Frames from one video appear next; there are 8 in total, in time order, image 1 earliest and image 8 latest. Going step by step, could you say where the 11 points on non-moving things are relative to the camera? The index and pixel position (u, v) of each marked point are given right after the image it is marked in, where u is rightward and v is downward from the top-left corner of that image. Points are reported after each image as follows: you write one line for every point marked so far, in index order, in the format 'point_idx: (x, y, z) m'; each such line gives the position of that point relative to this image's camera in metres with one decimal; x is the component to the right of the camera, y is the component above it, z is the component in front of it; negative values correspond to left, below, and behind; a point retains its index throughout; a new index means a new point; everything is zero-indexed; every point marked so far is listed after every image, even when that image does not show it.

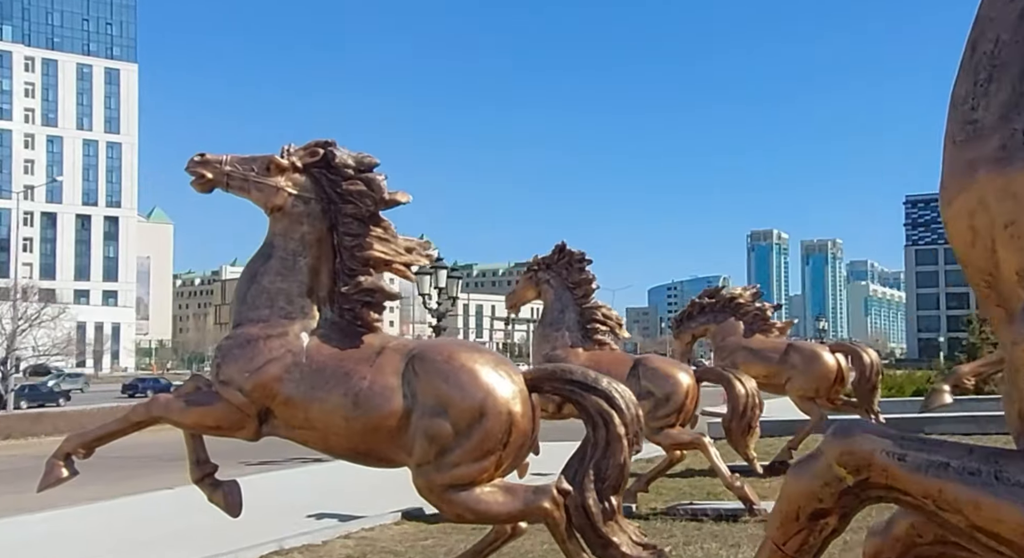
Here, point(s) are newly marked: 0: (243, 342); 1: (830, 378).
0: (-1.3, -0.3, +4.8) m
1: (+3.0, -0.9, +9.9) m
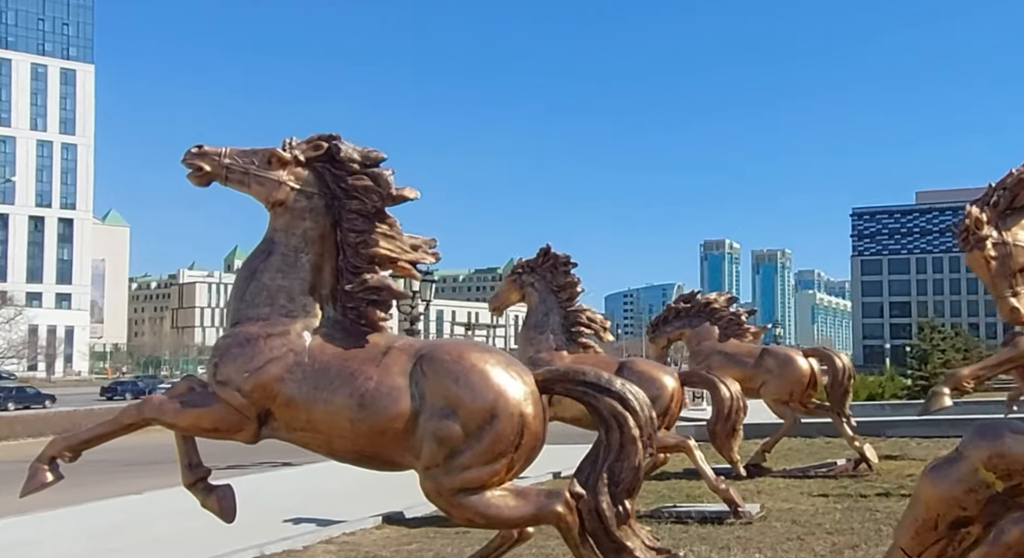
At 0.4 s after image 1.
0: (-1.2, -0.3, +4.7) m
1: (+2.8, -0.9, +9.9) m
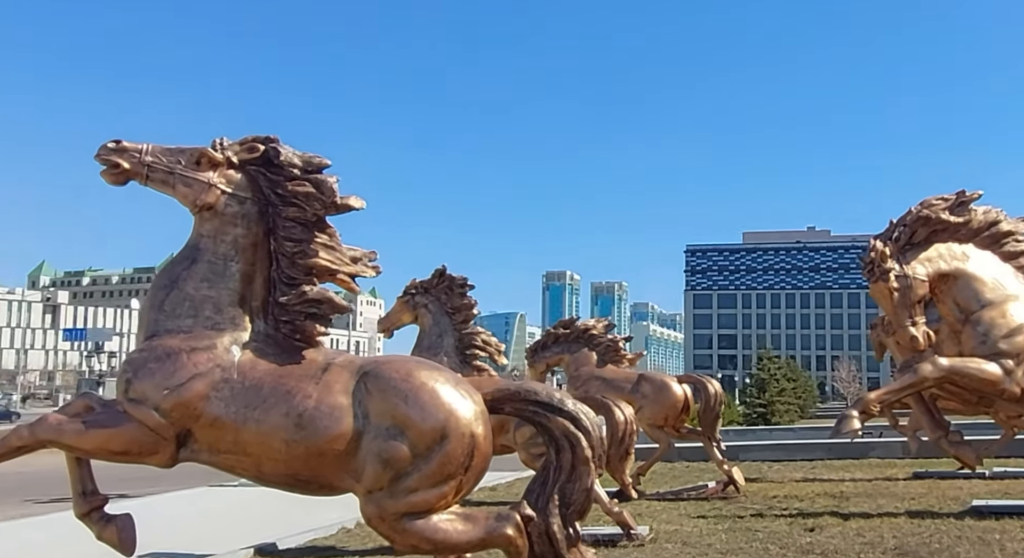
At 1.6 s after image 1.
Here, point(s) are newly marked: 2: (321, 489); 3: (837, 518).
0: (-1.4, -0.3, +4.3) m
1: (+1.6, -1.2, +10.1) m
2: (-0.8, -0.9, +4.3) m
3: (+2.6, -1.9, +8.3) m
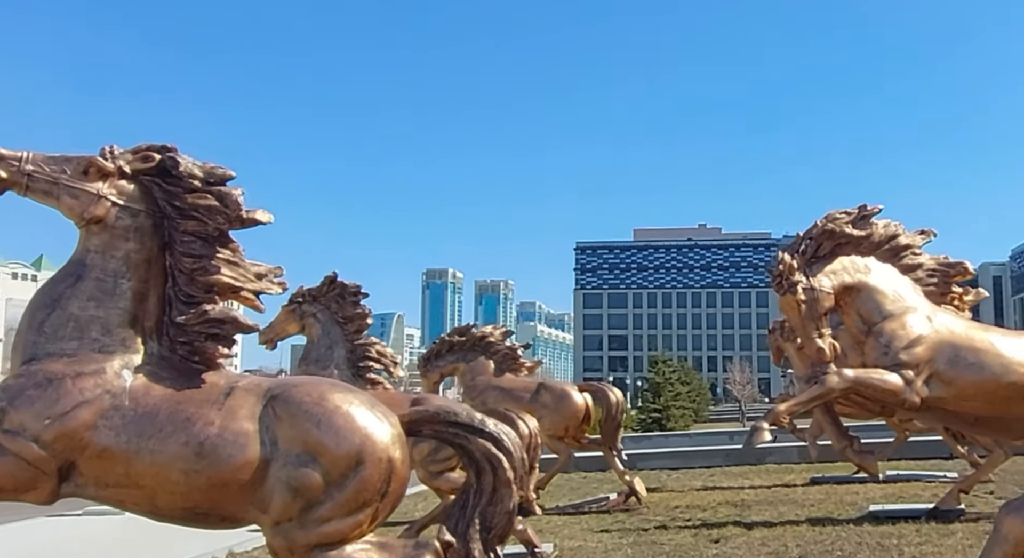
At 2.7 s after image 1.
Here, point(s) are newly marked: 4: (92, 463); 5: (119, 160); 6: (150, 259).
0: (-1.8, -0.4, +3.9) m
1: (+0.6, -1.3, +10.1) m
2: (-1.1, -0.9, +4.0) m
3: (+1.8, -2.0, +8.3) m
4: (-1.6, -0.7, +3.9) m
5: (-1.5, +0.5, +4.1) m
6: (-1.4, +0.1, +4.1) m
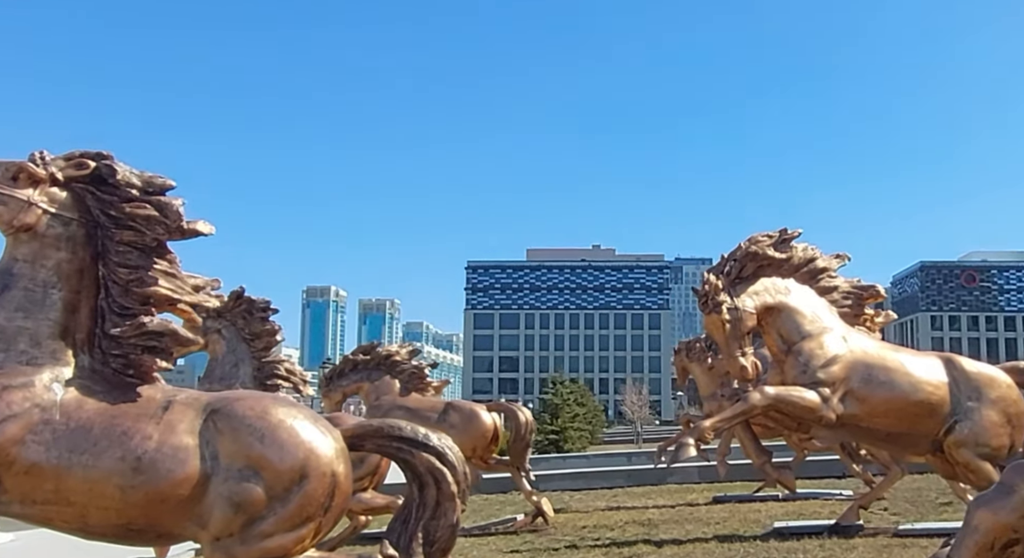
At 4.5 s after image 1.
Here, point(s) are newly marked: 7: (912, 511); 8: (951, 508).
0: (-2.0, -0.4, +3.8) m
1: (-0.2, -1.5, +10.1) m
2: (-1.3, -1.0, +3.9) m
3: (+1.1, -2.1, +8.5) m
4: (-1.7, -0.7, +3.7) m
5: (-1.8, +0.4, +4.0) m
6: (-1.6, 0.0, +4.0) m
7: (+3.6, -2.1, +9.5) m
8: (+4.0, -2.1, +9.6) m
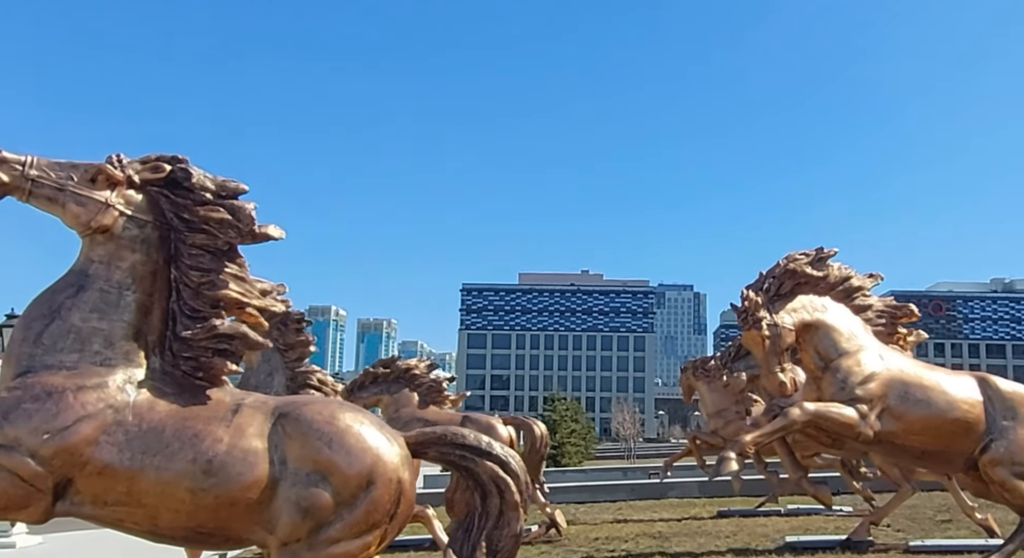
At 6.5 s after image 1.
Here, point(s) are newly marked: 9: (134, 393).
0: (-1.7, -0.4, +3.8) m
1: (-0.1, -1.6, +10.1) m
2: (-1.1, -1.0, +3.9) m
3: (+1.2, -2.3, +8.5) m
4: (-1.5, -0.7, +3.8) m
5: (-1.5, +0.4, +4.0) m
6: (-1.4, 0.0, +4.0) m
7: (+3.7, -2.3, +9.6) m
8: (+4.1, -2.3, +9.7) m
9: (-1.4, -0.4, +3.9) m
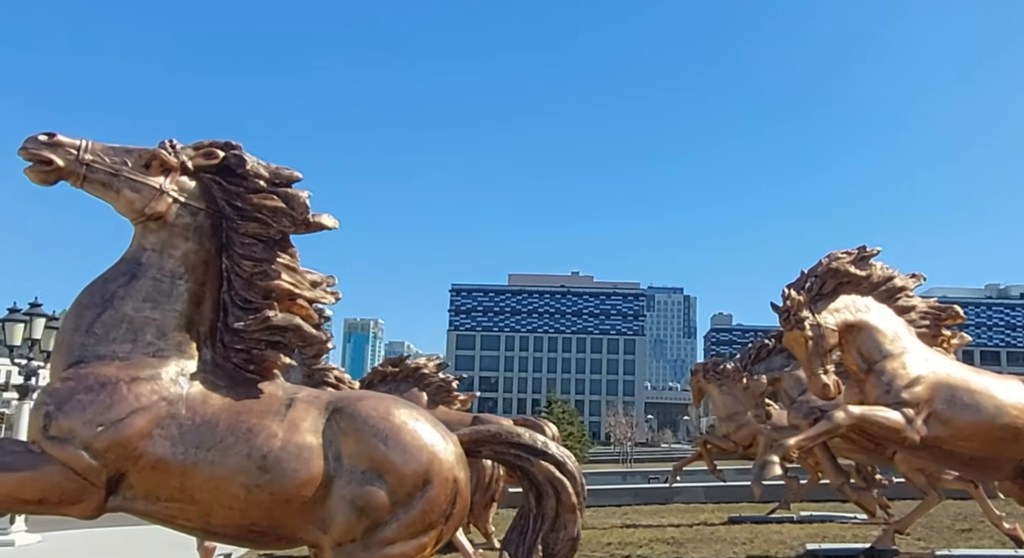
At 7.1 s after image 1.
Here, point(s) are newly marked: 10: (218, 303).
0: (-1.5, -0.4, +3.7) m
1: (0.0, -1.6, +10.0) m
2: (-0.9, -1.0, +3.8) m
3: (+1.4, -2.3, +8.4) m
4: (-1.3, -0.7, +3.6) m
5: (-1.2, +0.5, +3.9) m
6: (-1.1, +0.1, +3.9) m
7: (+3.8, -2.3, +9.5) m
8: (+4.2, -2.3, +9.7) m
9: (-1.2, -0.4, +3.8) m
10: (-1.1, -0.1, +3.9) m
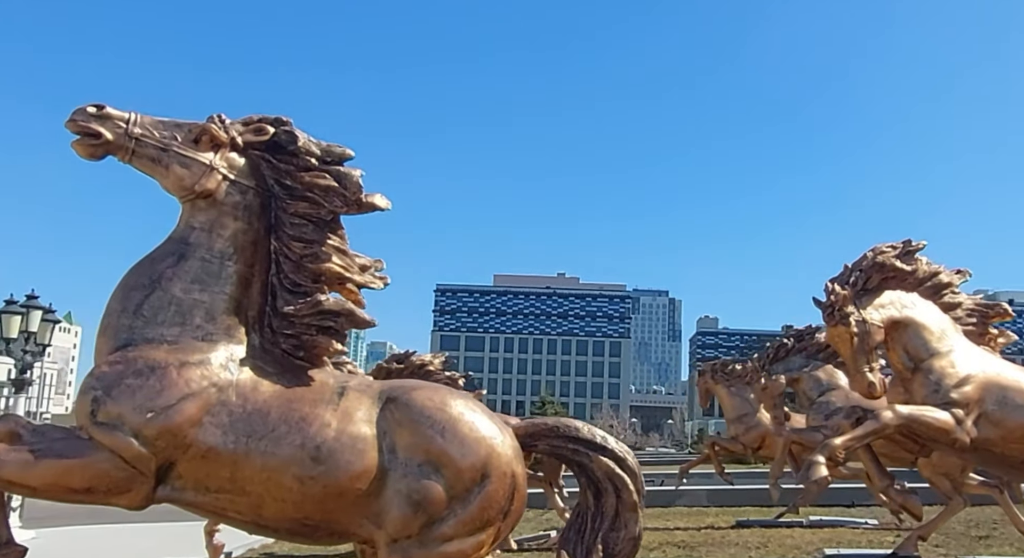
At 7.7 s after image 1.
0: (-1.2, -0.3, +3.5) m
1: (+0.1, -1.6, +9.8) m
2: (-0.6, -0.9, +3.6) m
3: (+1.5, -2.3, +8.3) m
4: (-1.0, -0.6, +3.4) m
5: (-1.0, +0.5, +3.7) m
6: (-0.9, +0.1, +3.7) m
7: (+3.9, -2.4, +9.4) m
8: (+4.3, -2.4, +9.6) m
9: (-0.9, -0.3, +3.6) m
10: (-0.9, 0.0, +3.8) m
